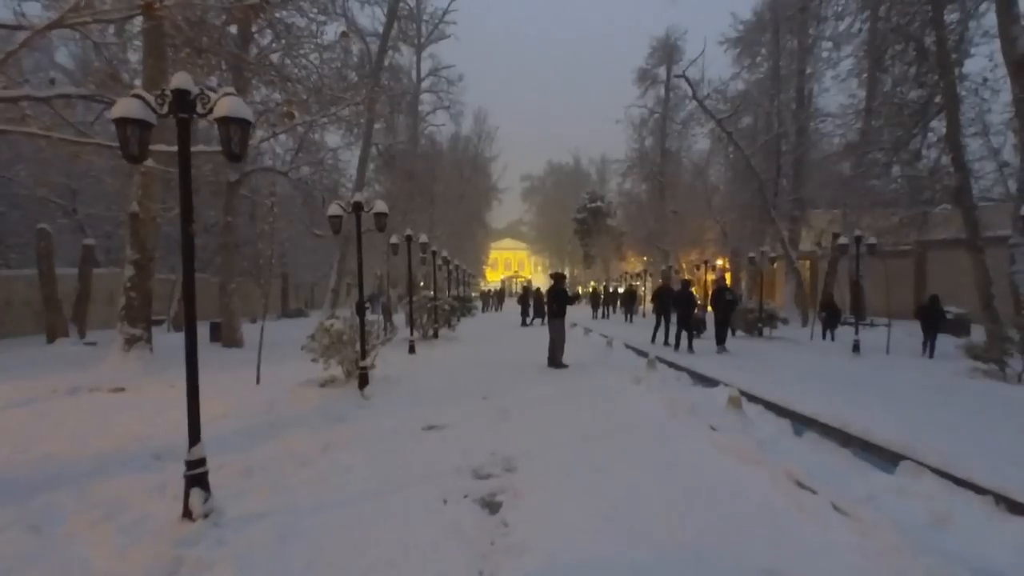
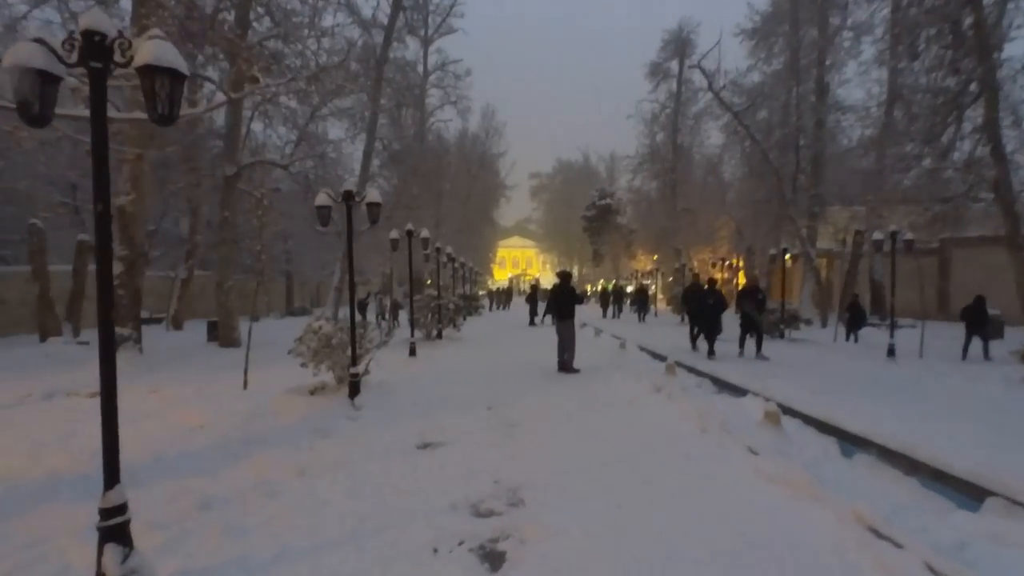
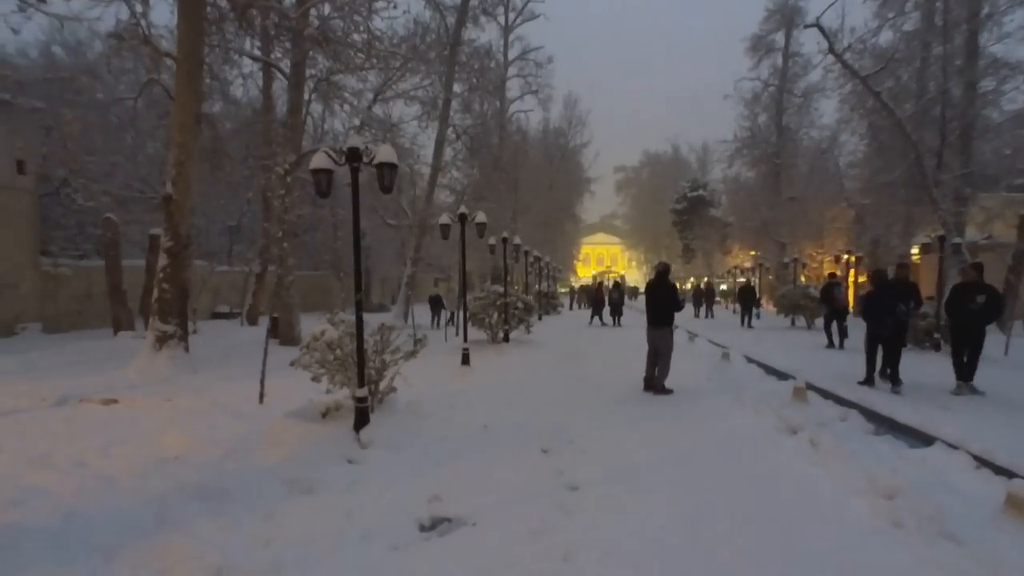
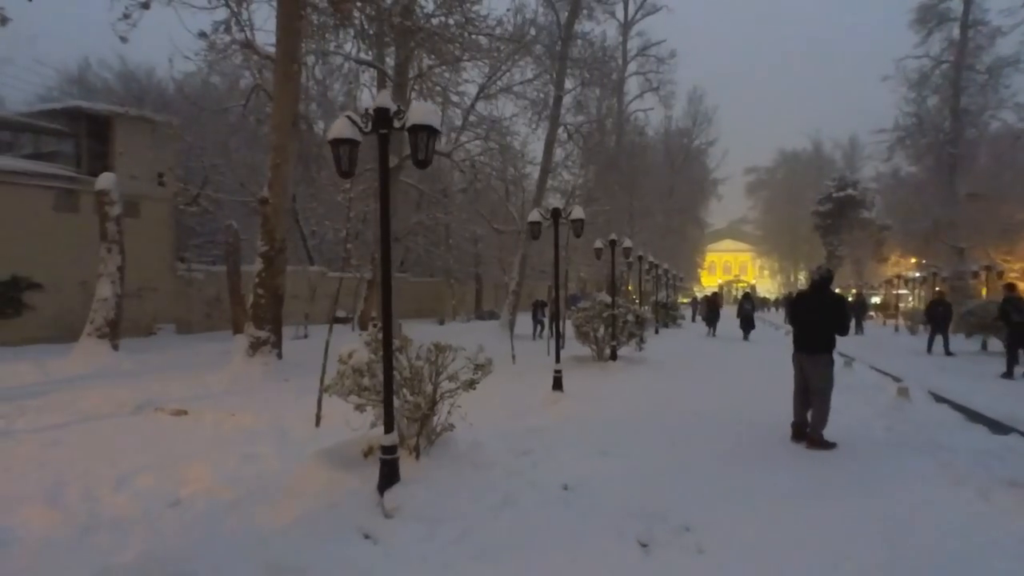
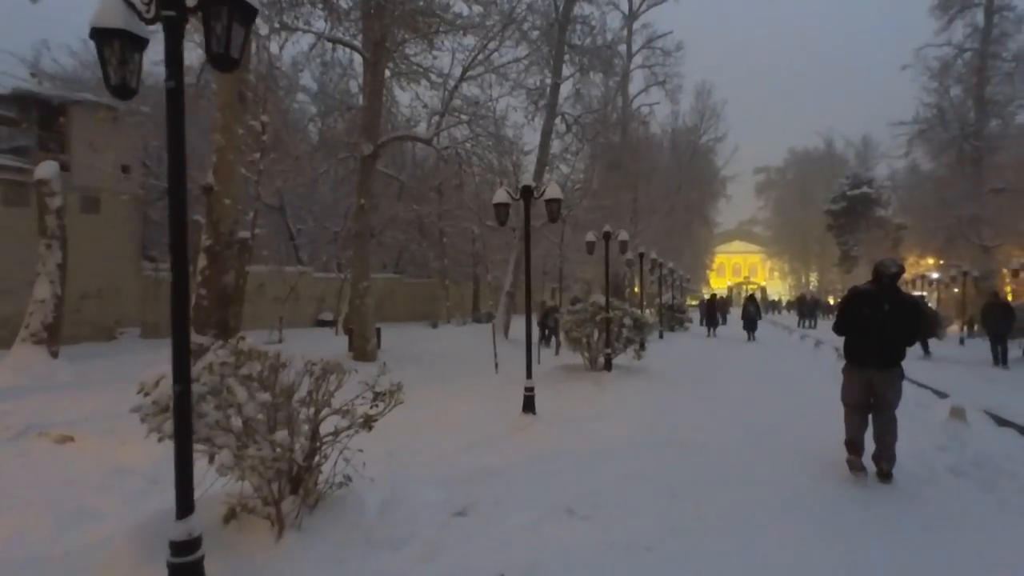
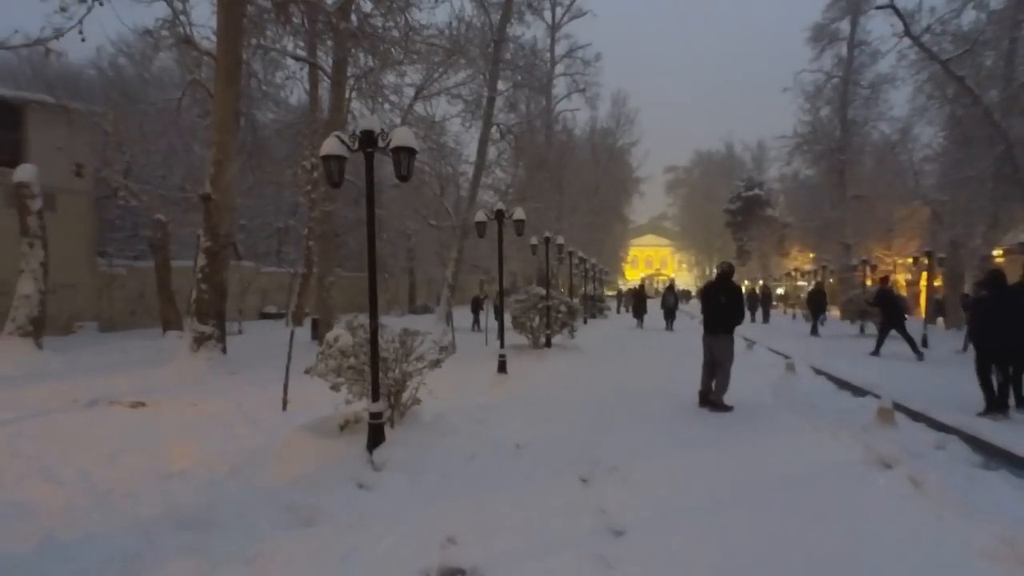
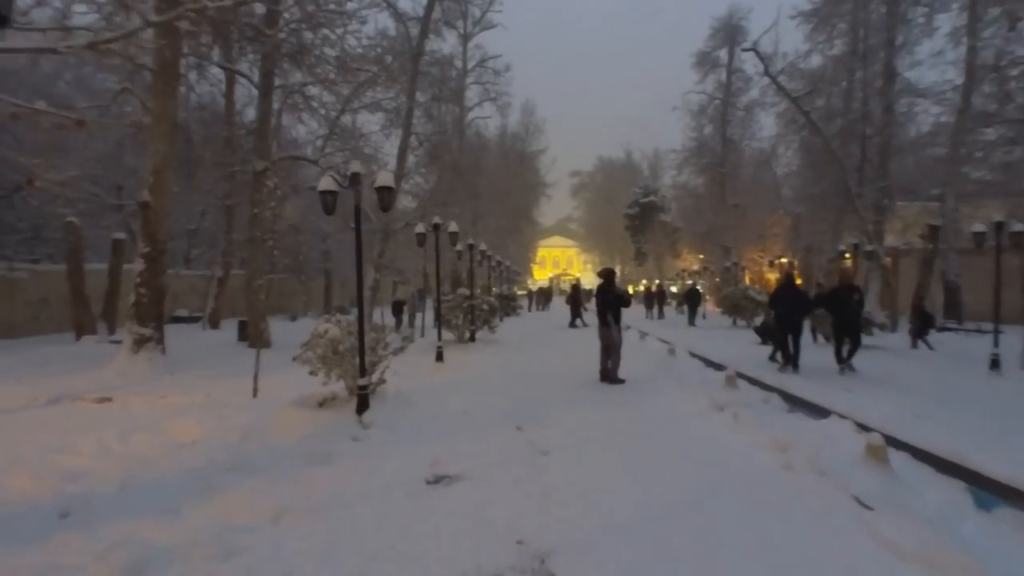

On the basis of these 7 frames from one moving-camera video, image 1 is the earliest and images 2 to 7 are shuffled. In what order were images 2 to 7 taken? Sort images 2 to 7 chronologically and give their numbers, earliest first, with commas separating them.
2, 7, 3, 6, 4, 5
